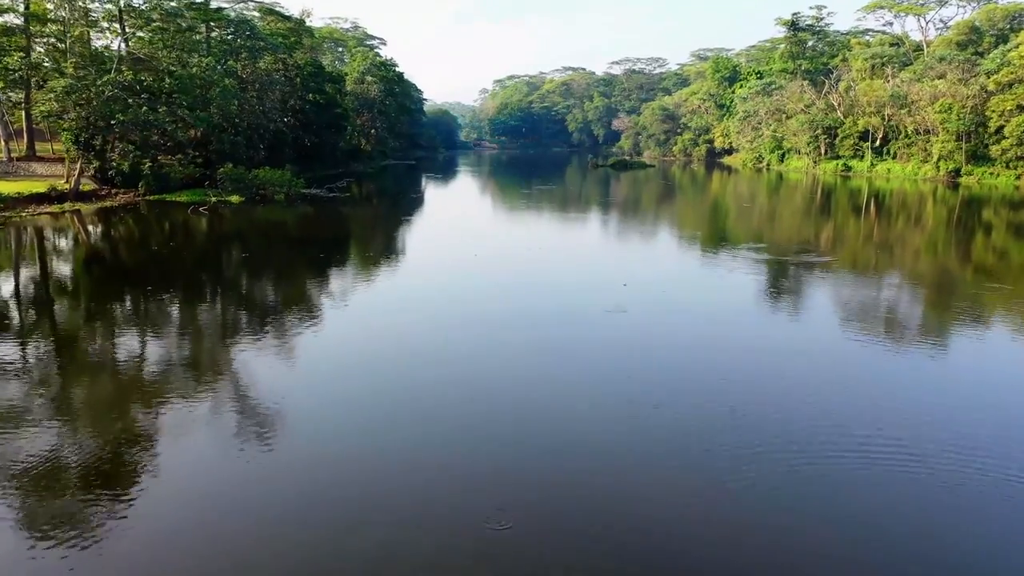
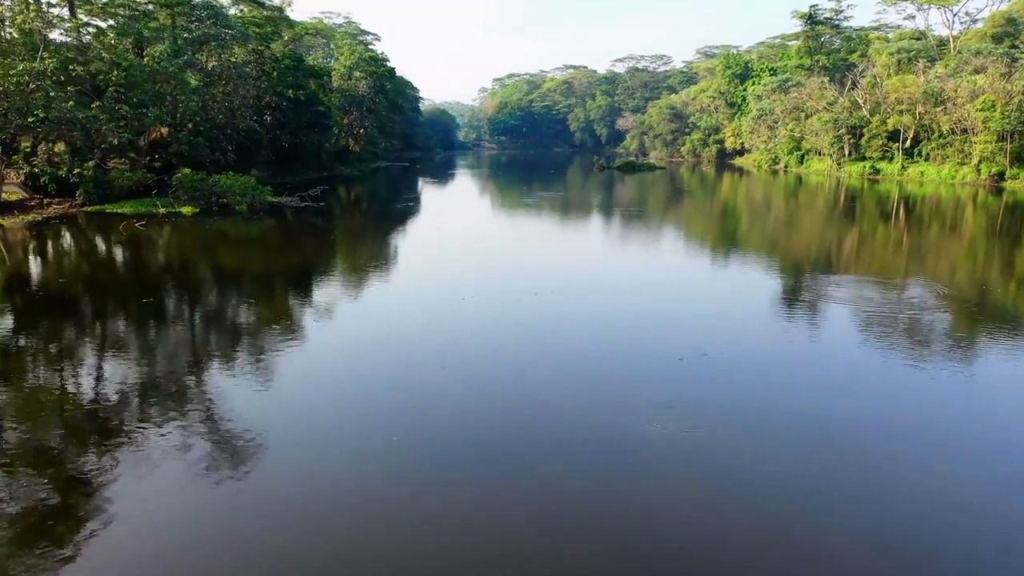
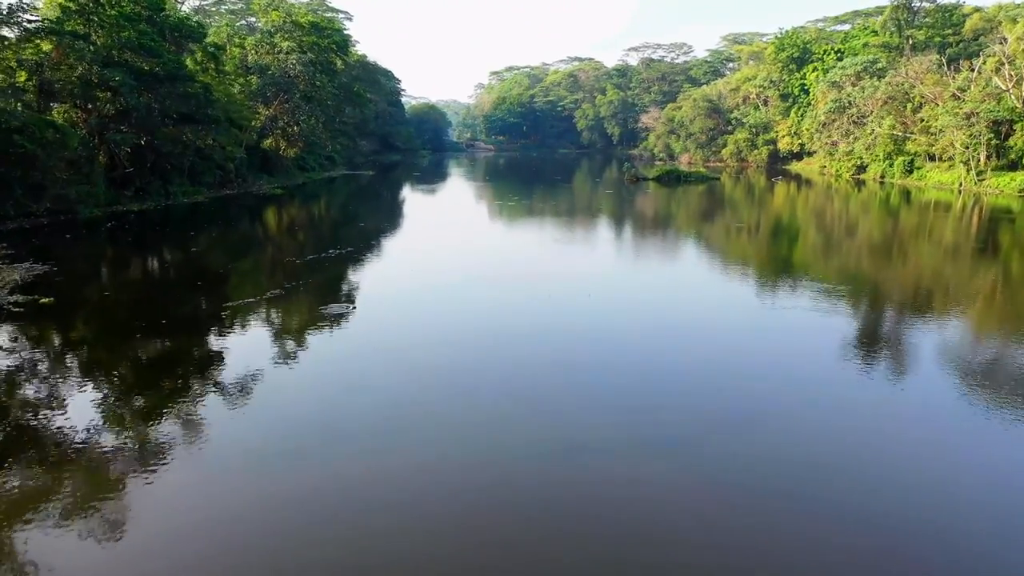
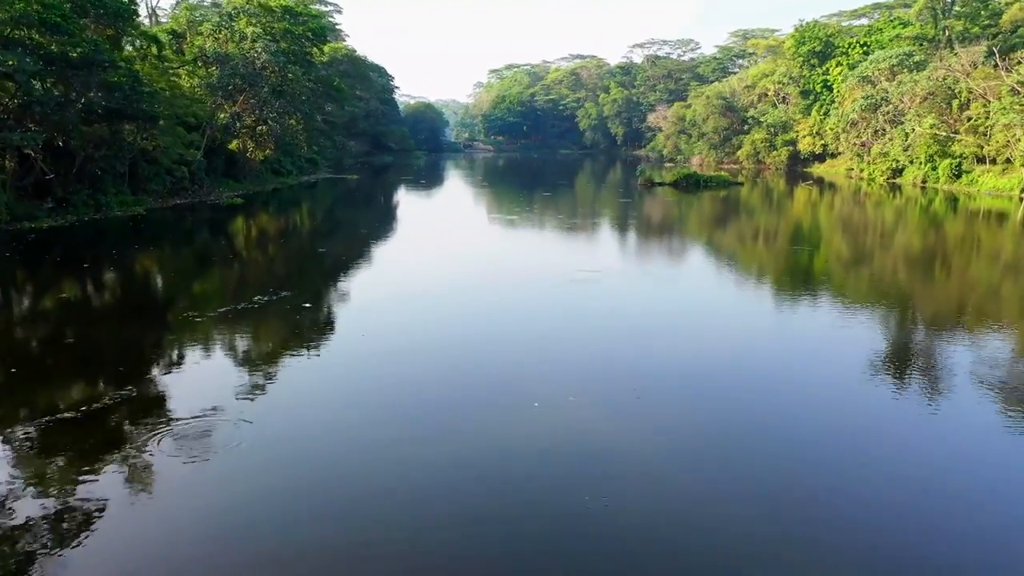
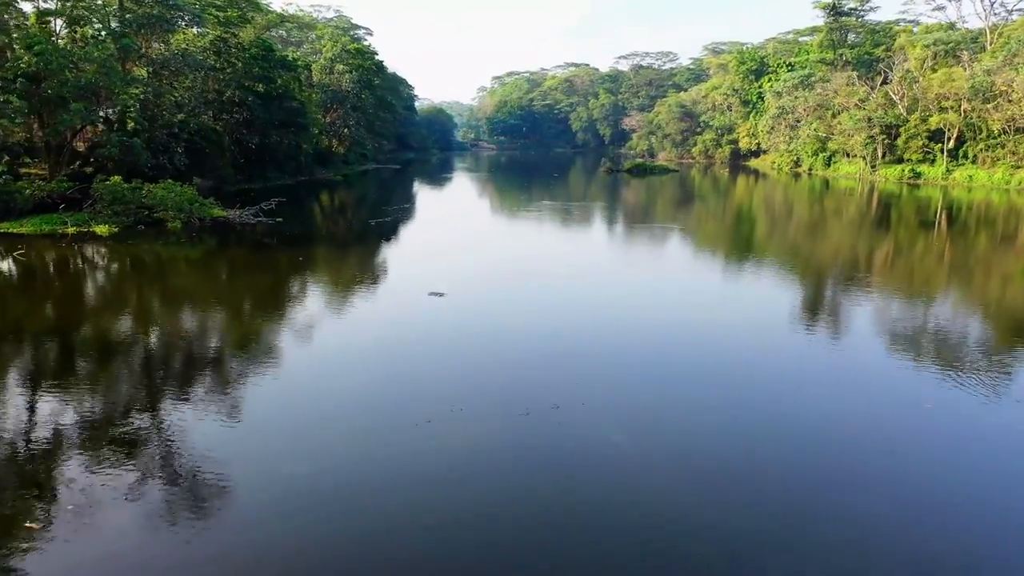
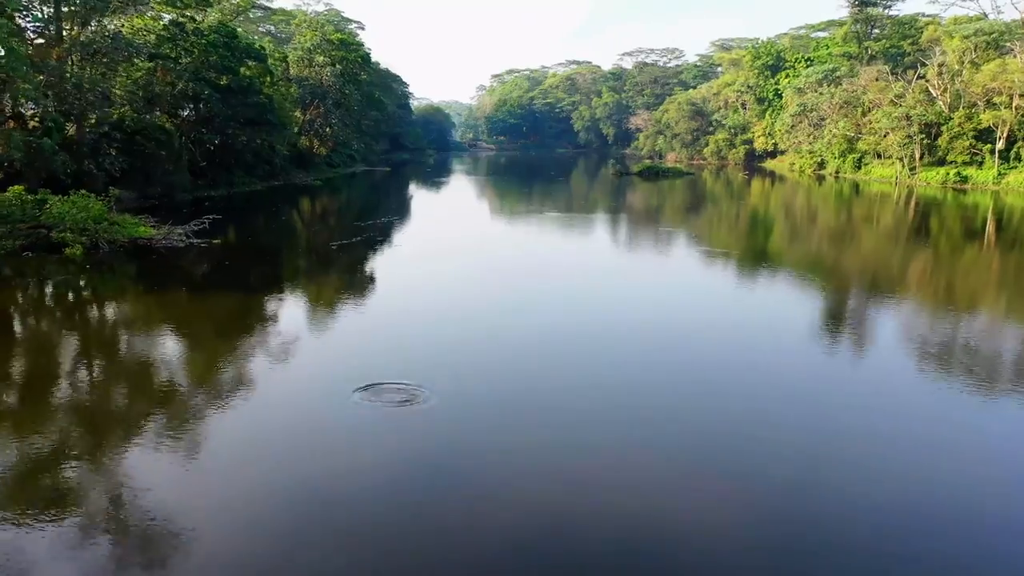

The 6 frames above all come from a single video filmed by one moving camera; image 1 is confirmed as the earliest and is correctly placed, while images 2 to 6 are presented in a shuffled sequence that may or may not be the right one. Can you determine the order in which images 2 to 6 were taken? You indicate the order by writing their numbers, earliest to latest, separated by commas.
2, 5, 6, 3, 4
